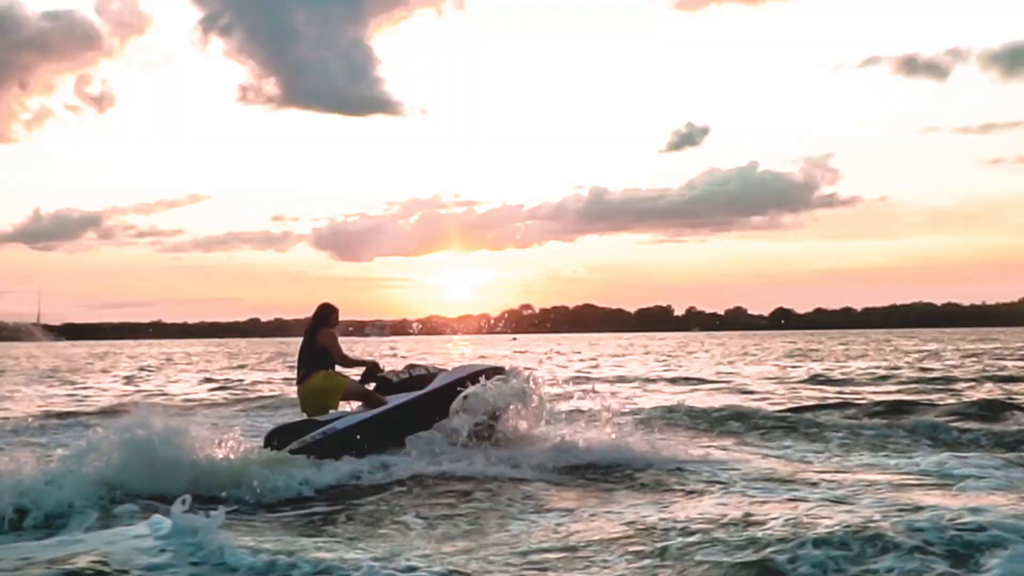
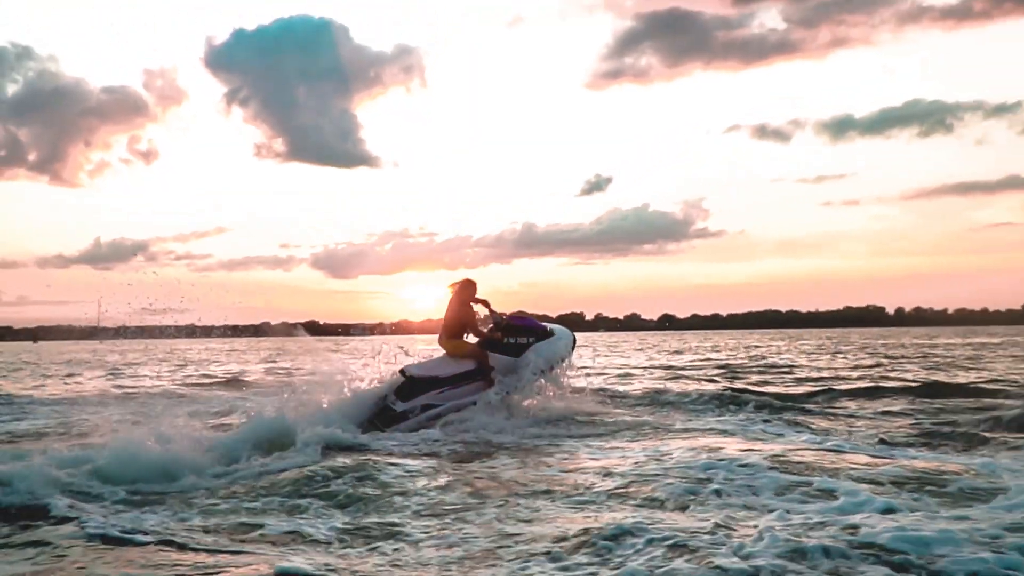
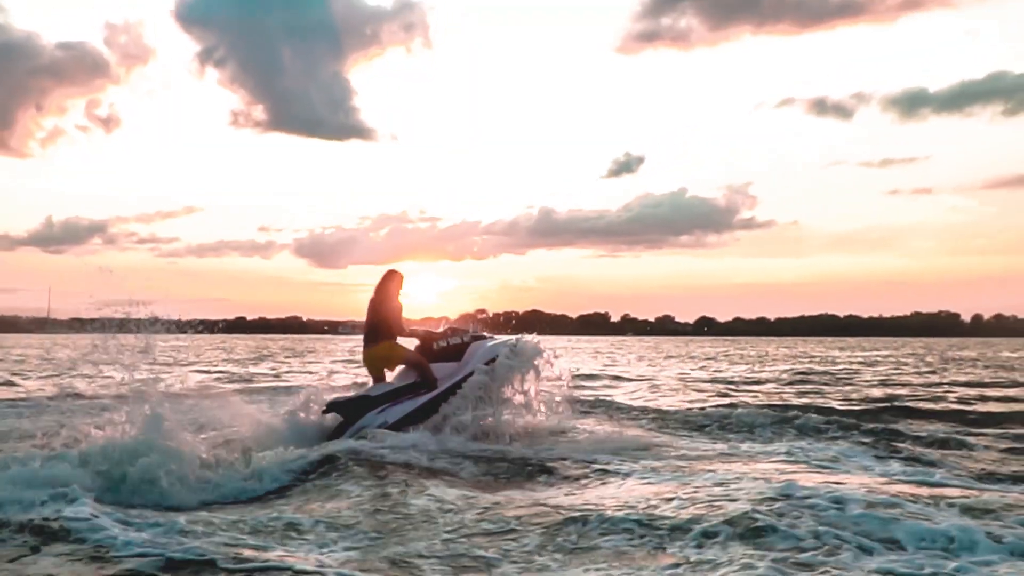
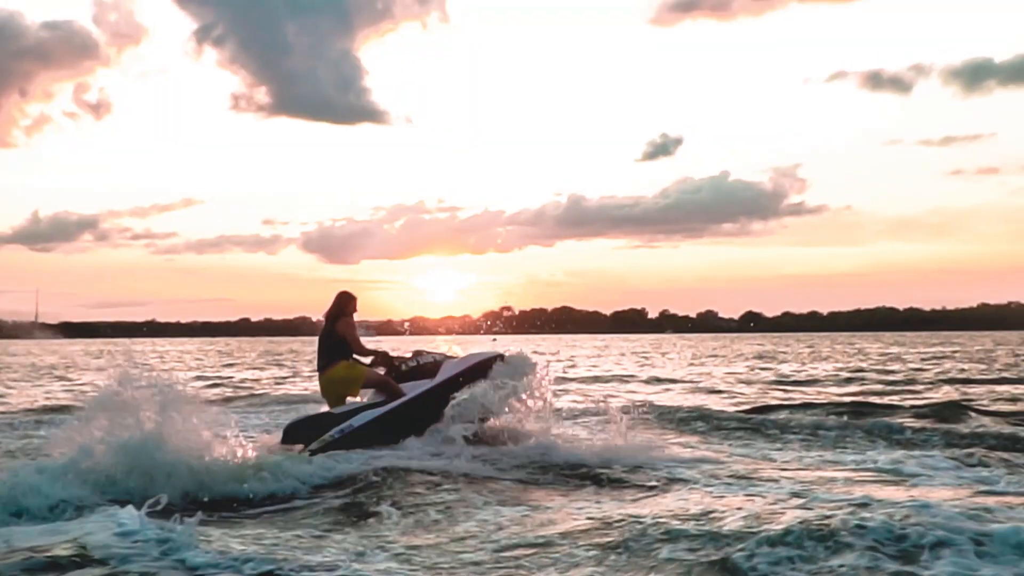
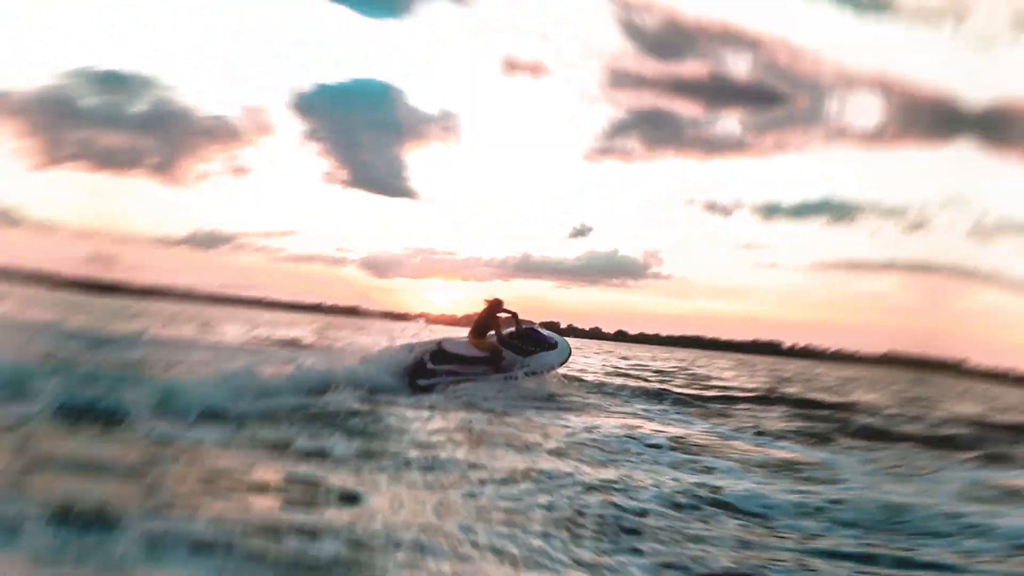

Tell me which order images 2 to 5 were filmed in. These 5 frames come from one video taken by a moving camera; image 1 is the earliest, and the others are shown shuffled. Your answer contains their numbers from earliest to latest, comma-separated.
4, 3, 2, 5
